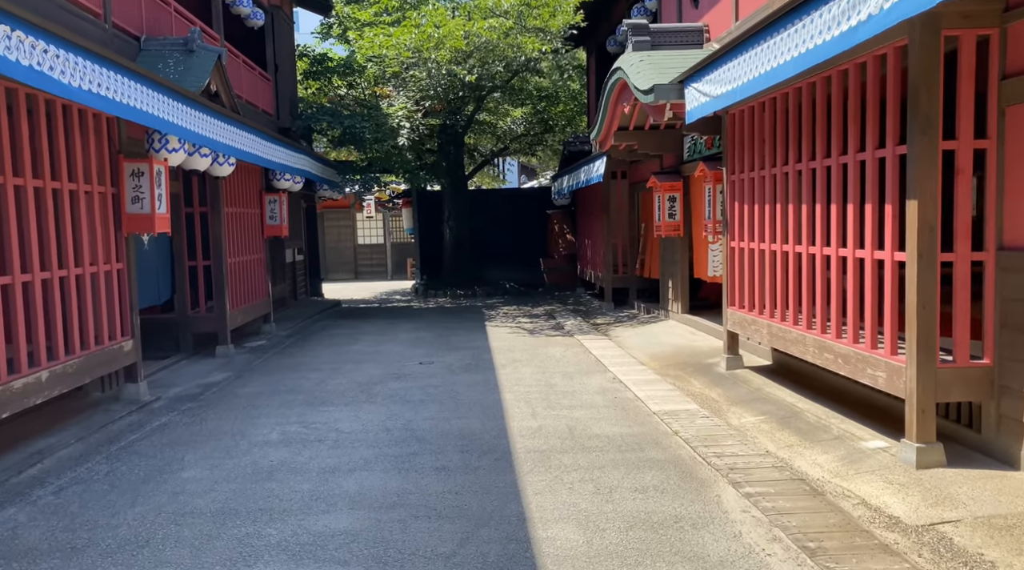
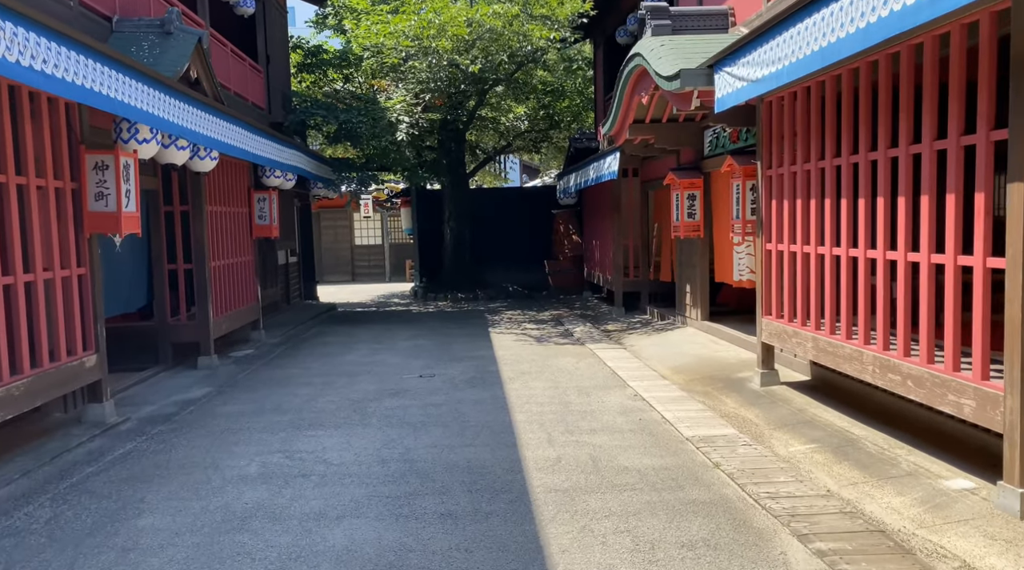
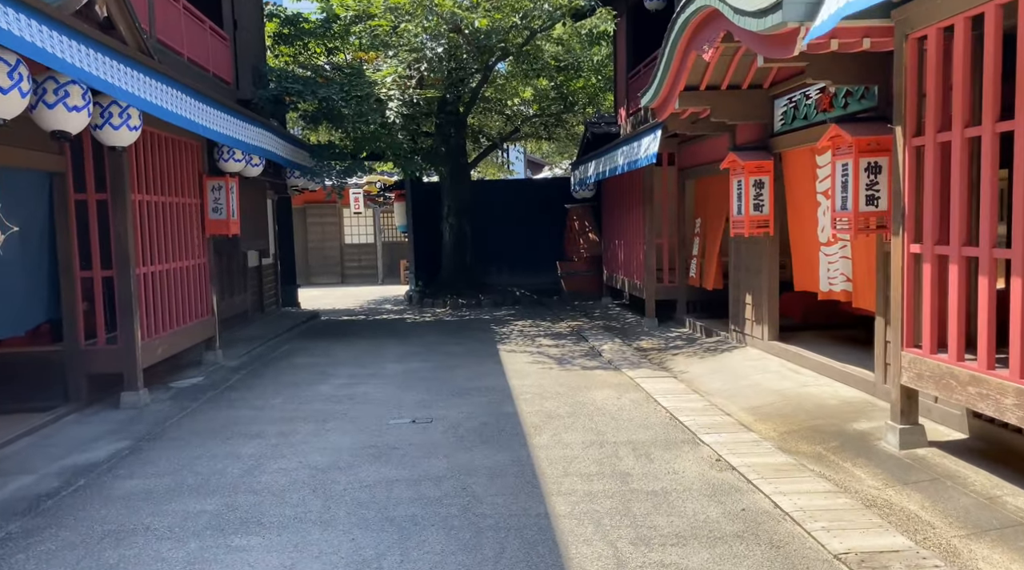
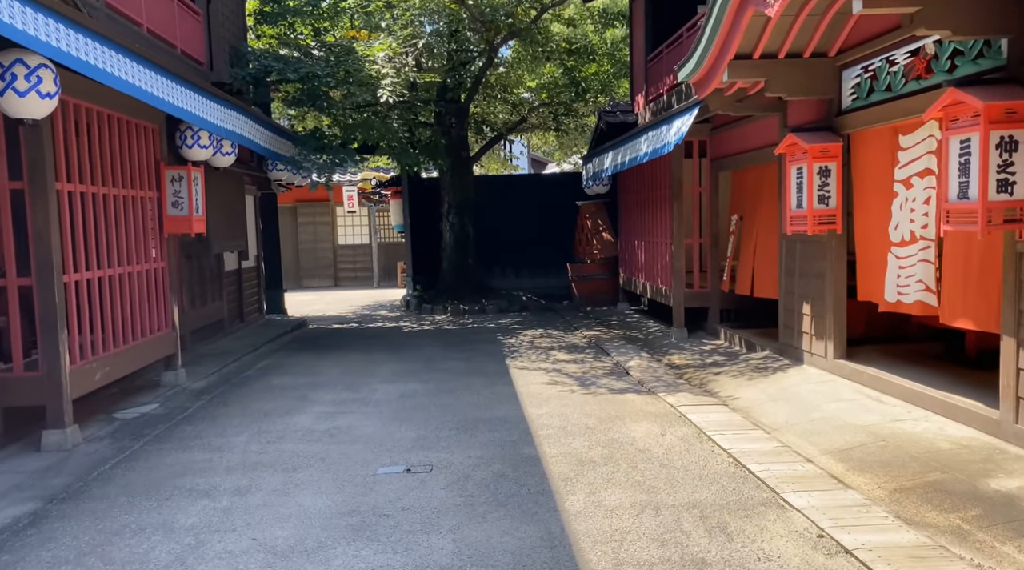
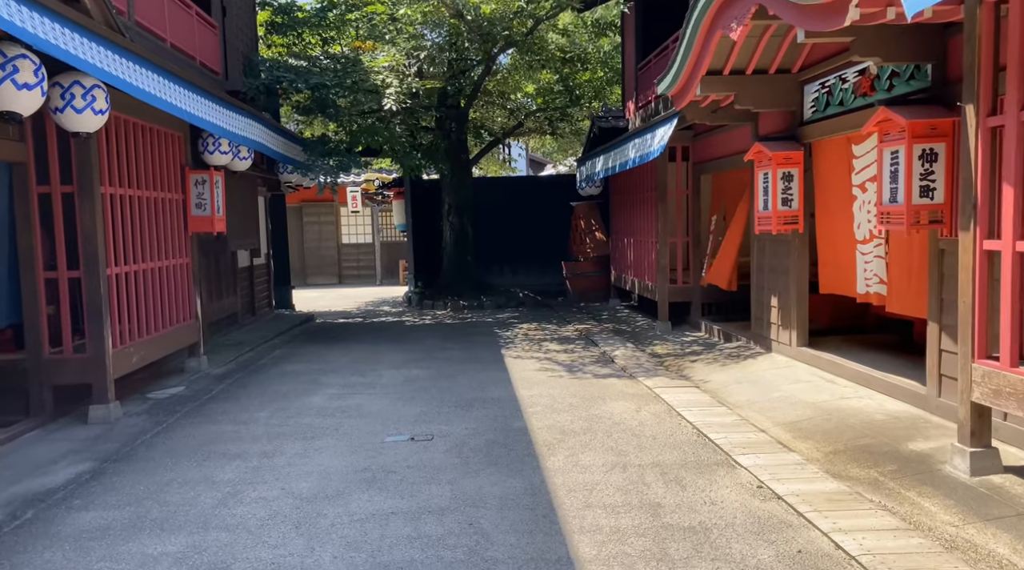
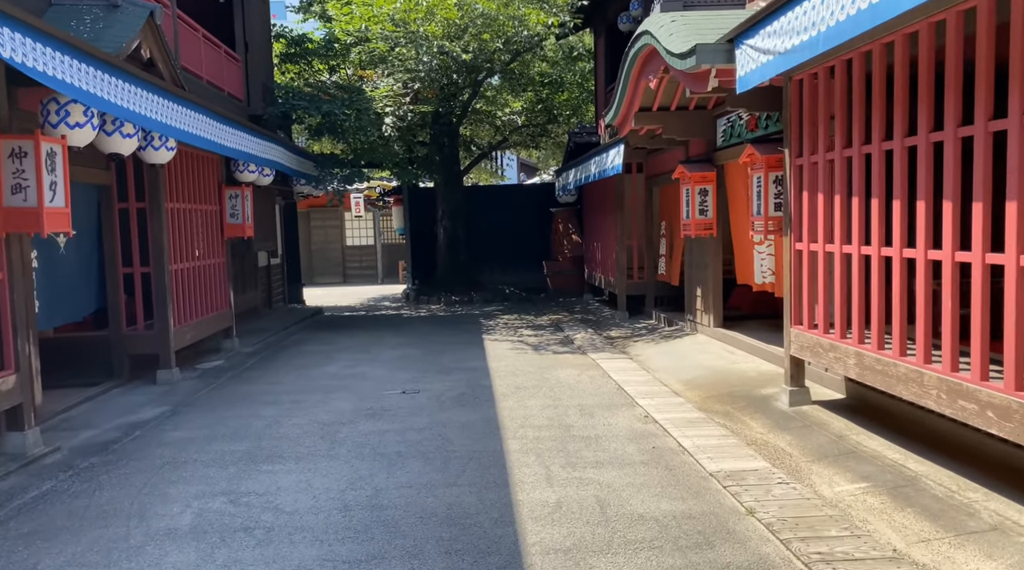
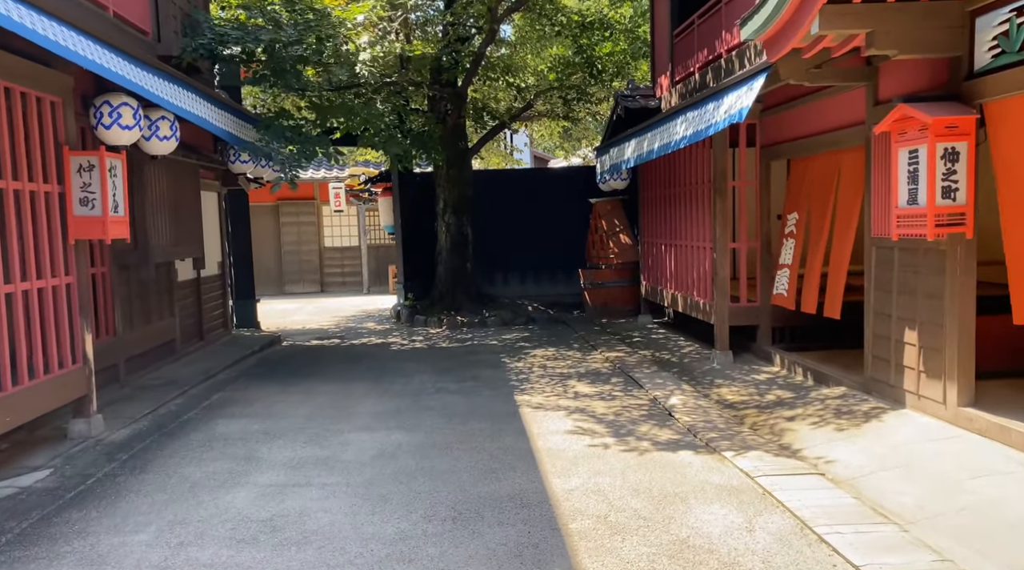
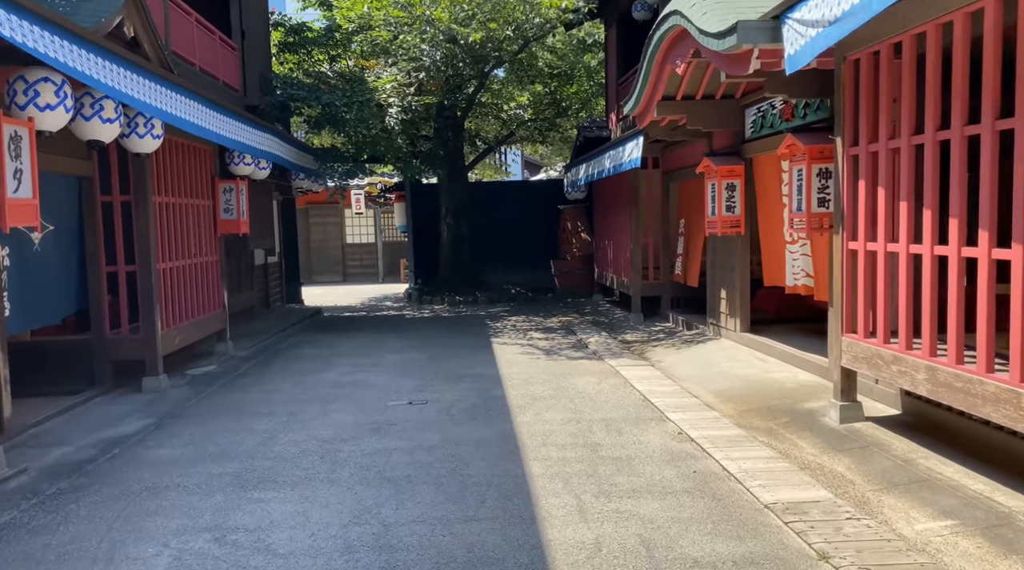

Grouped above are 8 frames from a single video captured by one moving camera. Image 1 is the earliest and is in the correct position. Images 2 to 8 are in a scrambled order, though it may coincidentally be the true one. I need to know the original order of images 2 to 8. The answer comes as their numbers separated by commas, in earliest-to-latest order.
2, 6, 8, 3, 5, 4, 7
